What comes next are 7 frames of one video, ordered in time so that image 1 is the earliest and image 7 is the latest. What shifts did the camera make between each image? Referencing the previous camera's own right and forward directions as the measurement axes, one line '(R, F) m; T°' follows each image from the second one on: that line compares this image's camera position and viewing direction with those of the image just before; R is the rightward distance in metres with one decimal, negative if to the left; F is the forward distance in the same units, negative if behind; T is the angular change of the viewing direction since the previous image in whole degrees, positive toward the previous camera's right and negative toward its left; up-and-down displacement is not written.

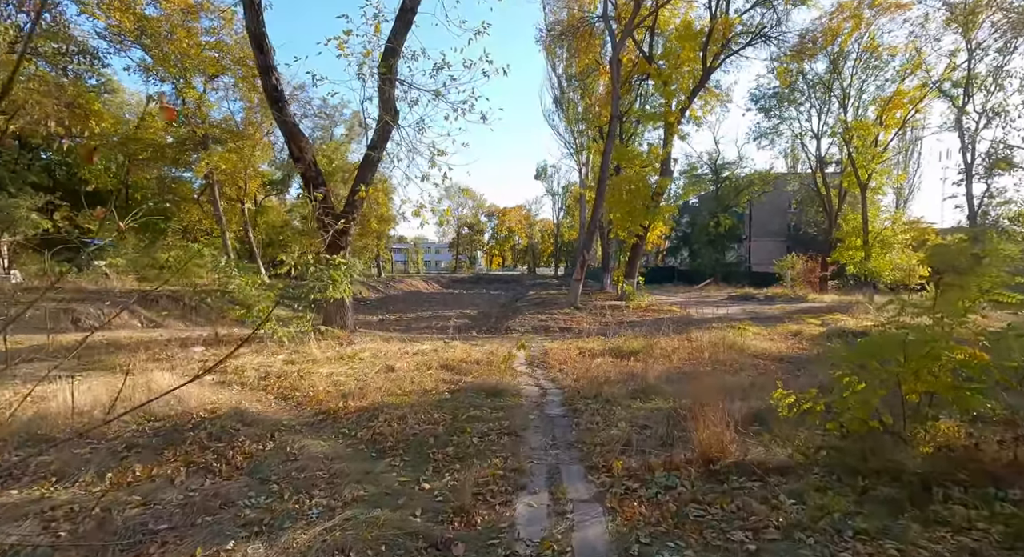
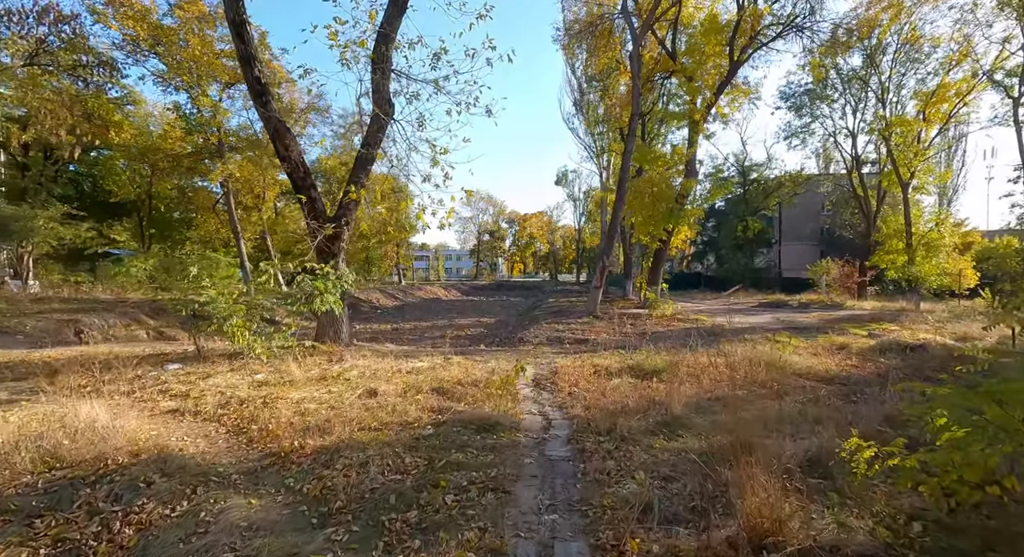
(+0.2, +0.9) m; -2°
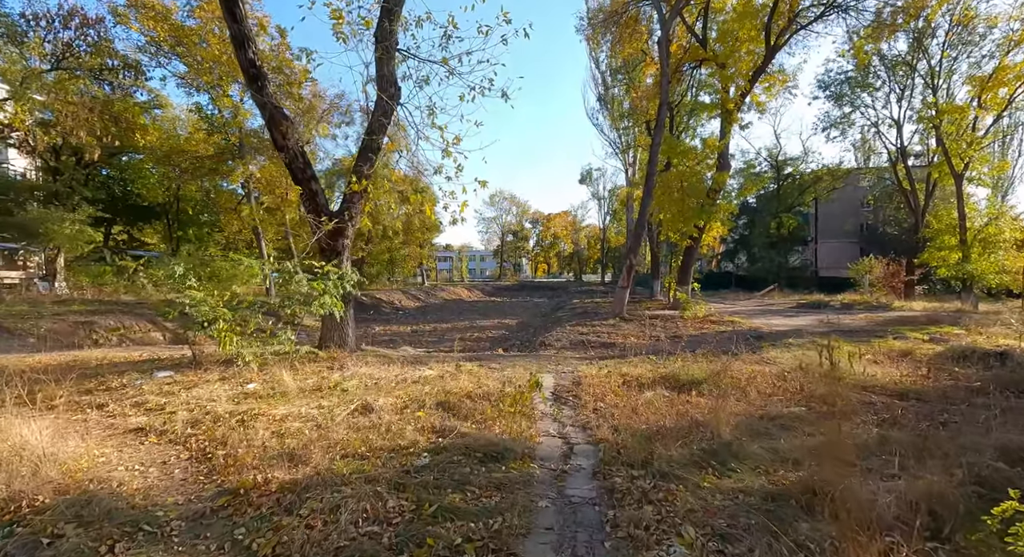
(+0.1, +0.8) m; -3°
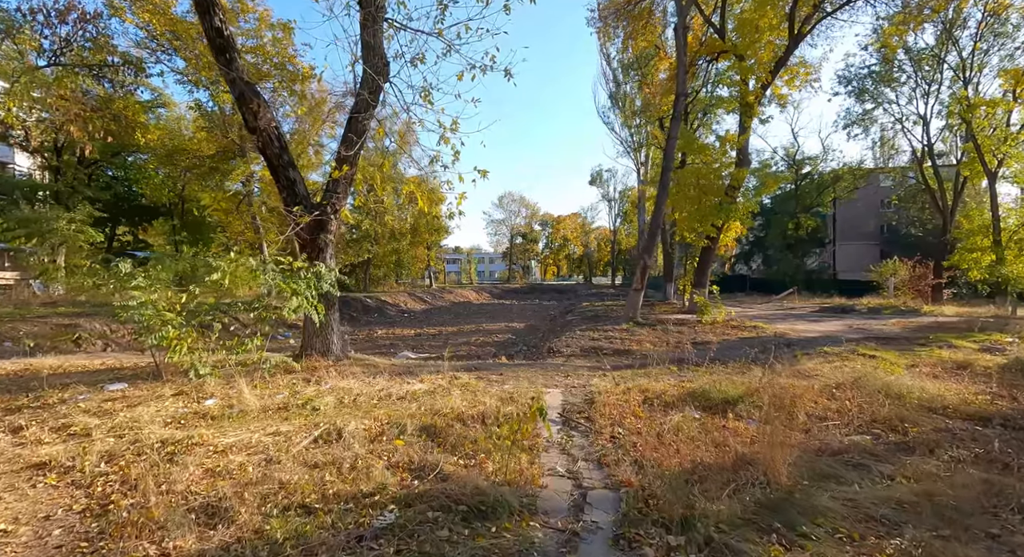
(+0.1, +0.9) m; -1°
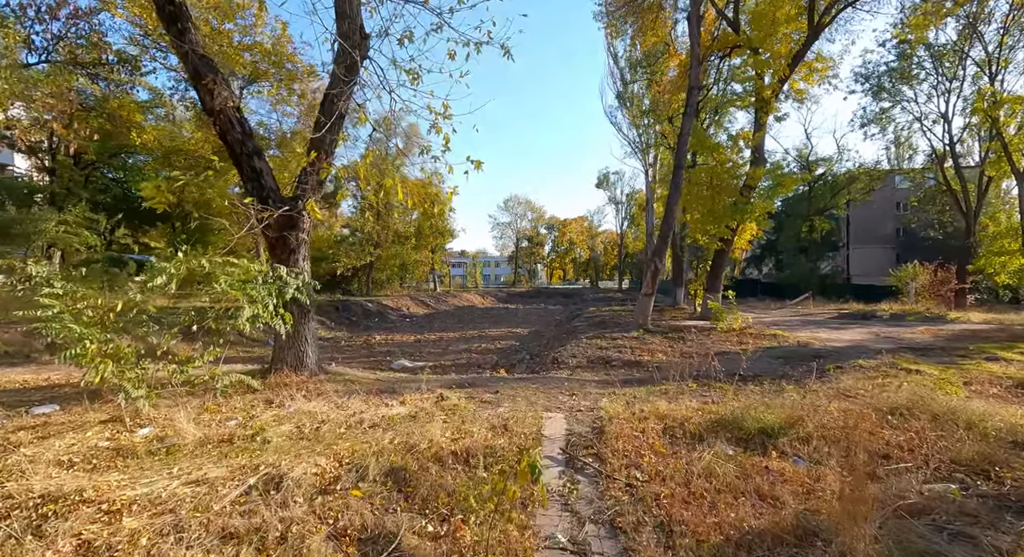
(+0.1, +0.9) m; -1°
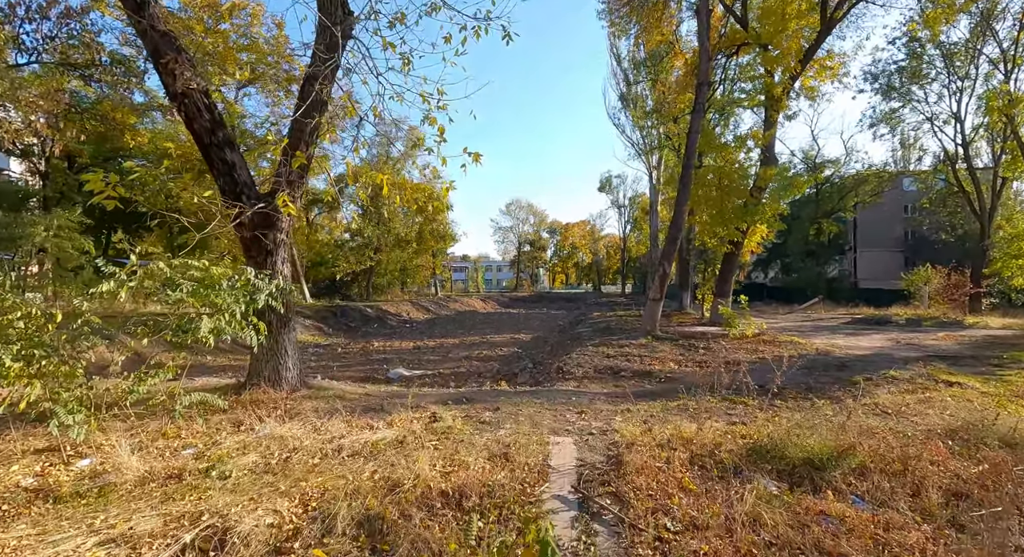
(0.0, +0.6) m; 0°
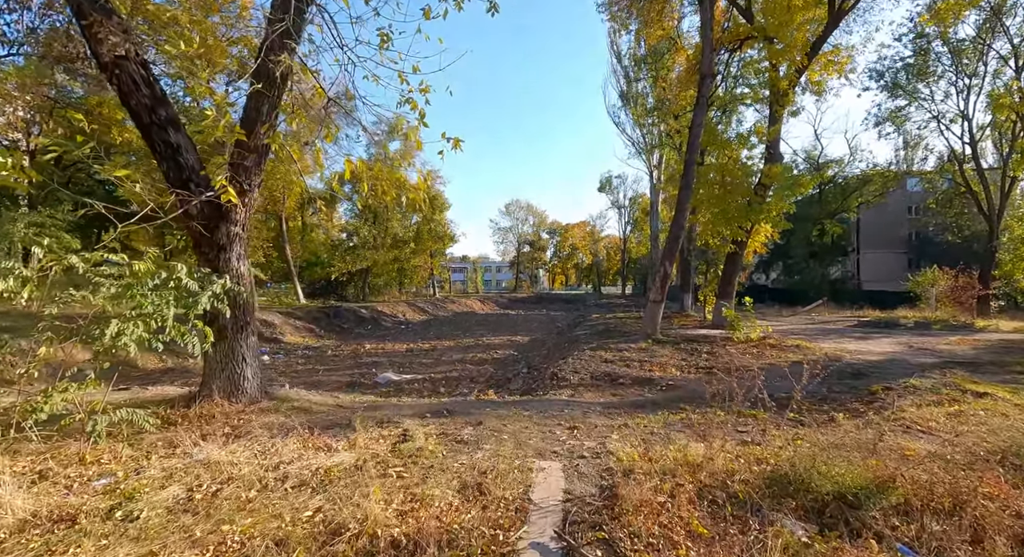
(+0.1, +0.6) m; 0°
